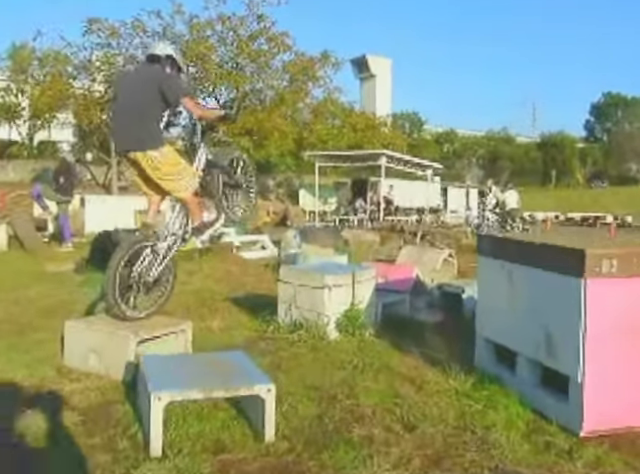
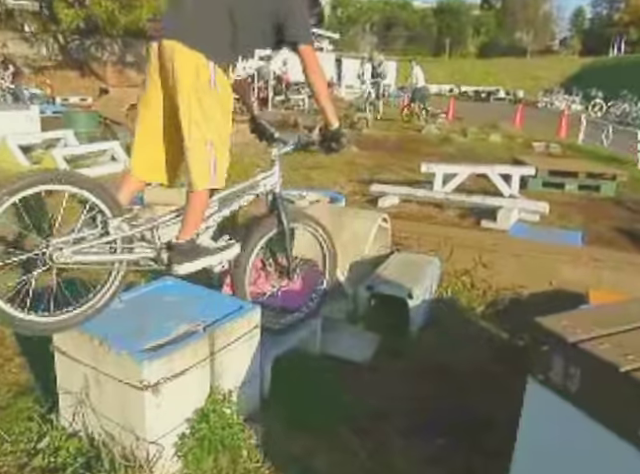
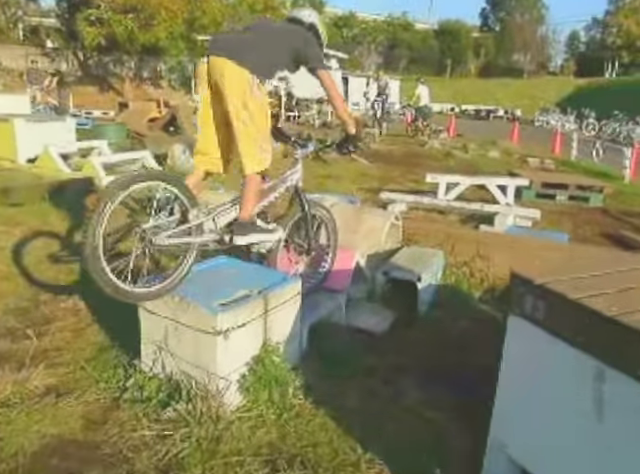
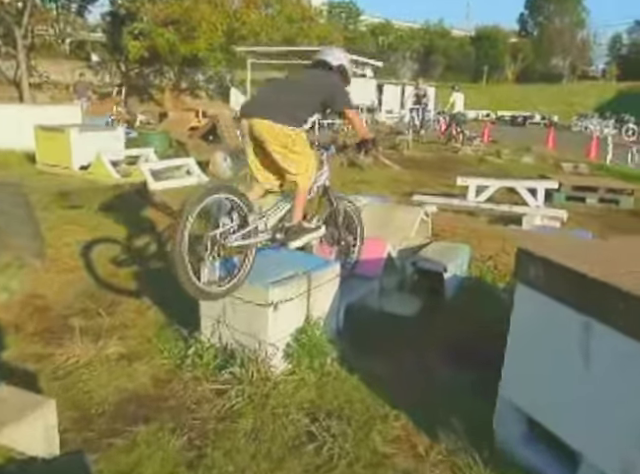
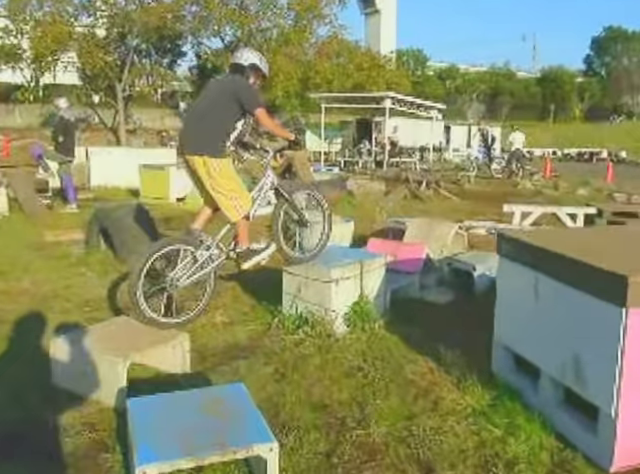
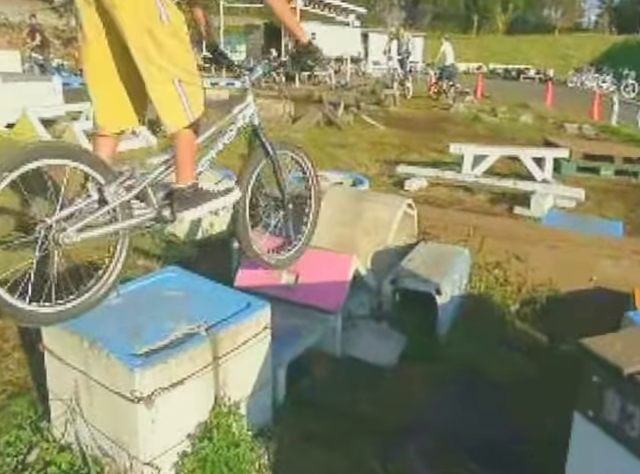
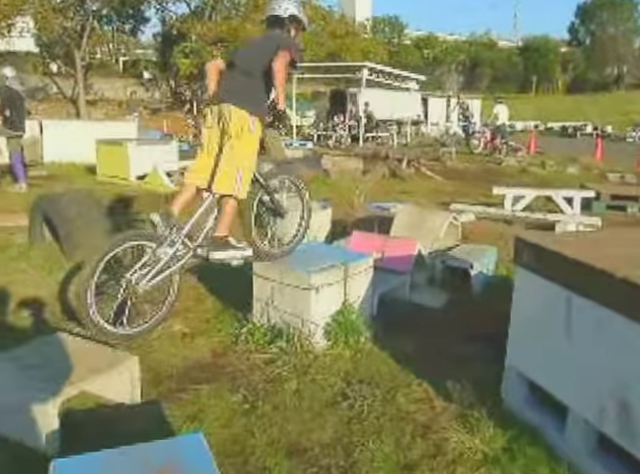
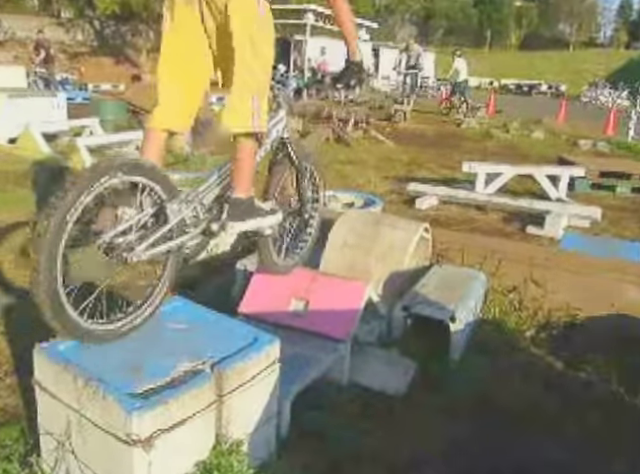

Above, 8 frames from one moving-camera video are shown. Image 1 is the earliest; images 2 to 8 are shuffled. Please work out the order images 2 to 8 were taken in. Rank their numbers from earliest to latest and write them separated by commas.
5, 7, 4, 3, 2, 6, 8
